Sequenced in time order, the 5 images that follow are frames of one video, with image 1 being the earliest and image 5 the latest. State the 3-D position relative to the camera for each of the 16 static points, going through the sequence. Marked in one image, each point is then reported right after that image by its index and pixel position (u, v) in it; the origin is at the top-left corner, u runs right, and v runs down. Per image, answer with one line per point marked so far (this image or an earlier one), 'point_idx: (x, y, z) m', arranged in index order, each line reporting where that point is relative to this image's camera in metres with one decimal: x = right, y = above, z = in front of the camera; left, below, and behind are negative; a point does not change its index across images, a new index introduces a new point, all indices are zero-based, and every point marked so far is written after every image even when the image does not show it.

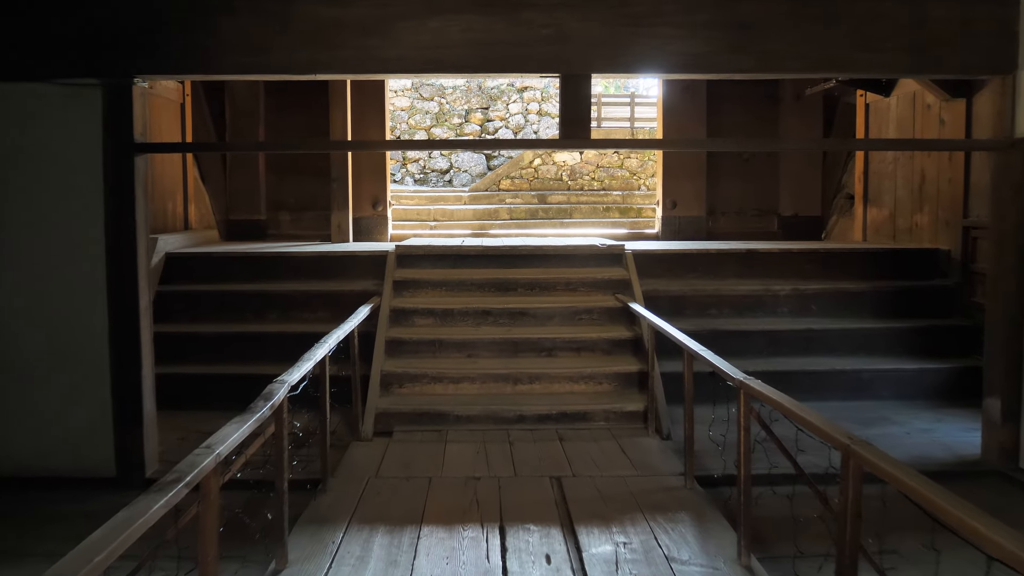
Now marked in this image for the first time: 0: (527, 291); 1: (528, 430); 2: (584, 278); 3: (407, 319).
0: (+0.1, 0.0, +4.7) m
1: (+0.1, -0.6, +3.9) m
2: (+0.3, 0.0, +4.7) m
3: (-0.5, -0.1, +4.5) m
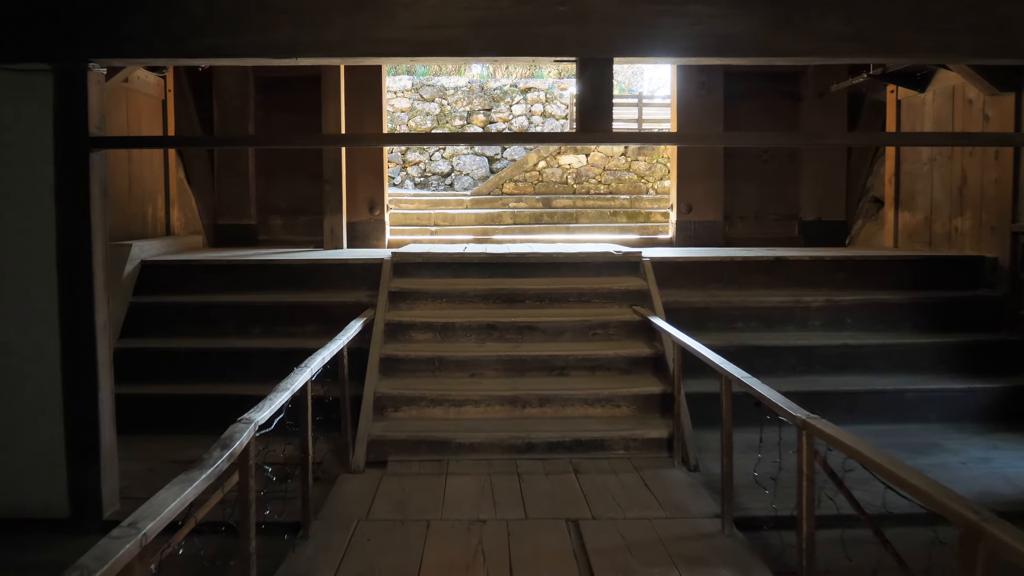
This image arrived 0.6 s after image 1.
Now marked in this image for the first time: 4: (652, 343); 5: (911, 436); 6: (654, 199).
0: (+0.1, -0.1, +4.3) m
1: (+0.1, -0.6, +3.5) m
2: (+0.4, 0.0, +4.3) m
3: (-0.4, -0.2, +4.1) m
4: (+0.6, -0.2, +4.0) m
5: (+1.6, -0.6, +4.0) m
6: (+1.6, +1.0, +10.8) m
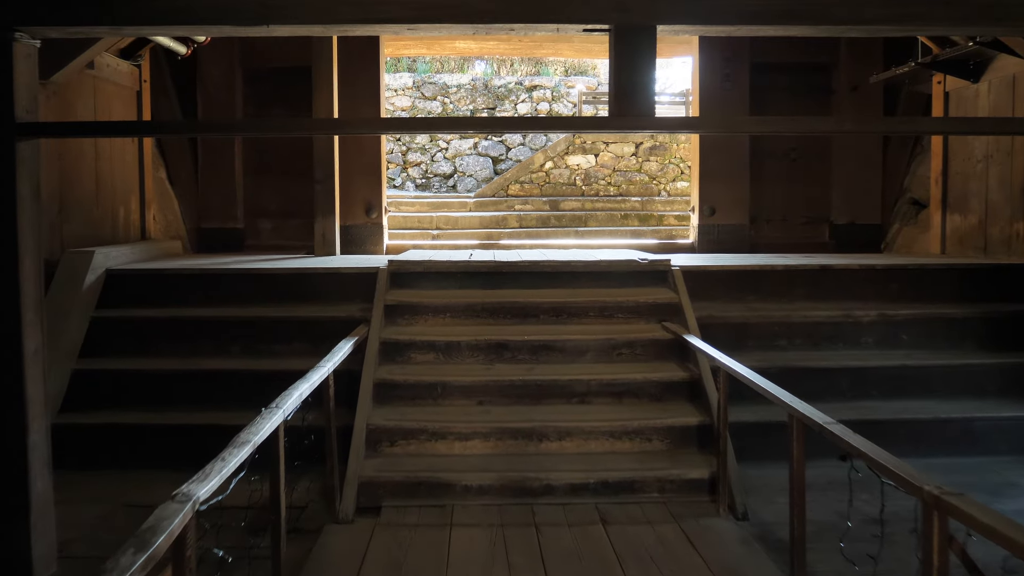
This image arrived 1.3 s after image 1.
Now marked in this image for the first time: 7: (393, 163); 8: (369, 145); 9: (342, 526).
0: (+0.1, -0.1, +3.8) m
1: (+0.1, -0.7, +3.0) m
2: (+0.4, -0.1, +3.8) m
3: (-0.4, -0.2, +3.6) m
4: (+0.6, -0.3, +3.5) m
5: (+1.6, -0.6, +3.4) m
6: (+1.6, +0.9, +10.3) m
7: (-1.5, +1.6, +12.6) m
8: (-0.9, +0.9, +6.0) m
9: (-0.5, -0.7, +2.8) m
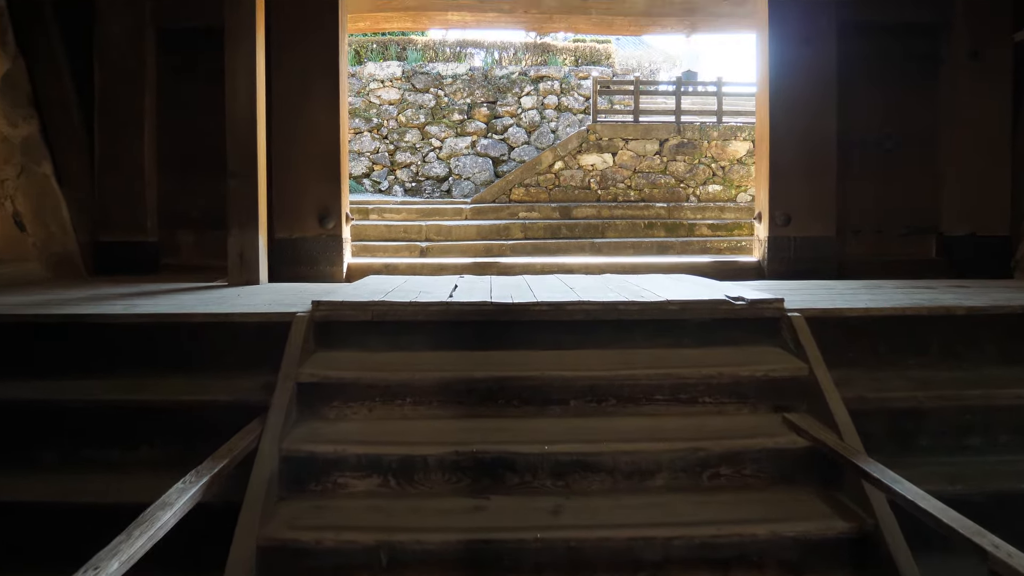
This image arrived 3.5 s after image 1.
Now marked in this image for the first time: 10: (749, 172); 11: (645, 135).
0: (+0.2, -0.3, +2.2) m
1: (+0.2, -0.8, +1.4) m
2: (+0.4, -0.2, +2.2) m
3: (-0.4, -0.4, +2.0) m
4: (+0.6, -0.4, +1.9) m
5: (+1.7, -0.8, +1.8) m
6: (+1.7, +0.7, +8.7) m
7: (-1.5, +1.4, +11.0) m
8: (-0.9, +0.7, +4.5) m
9: (-0.5, -0.8, +1.2) m
10: (+2.2, +1.1, +9.4) m
11: (+1.3, +1.5, +9.4) m
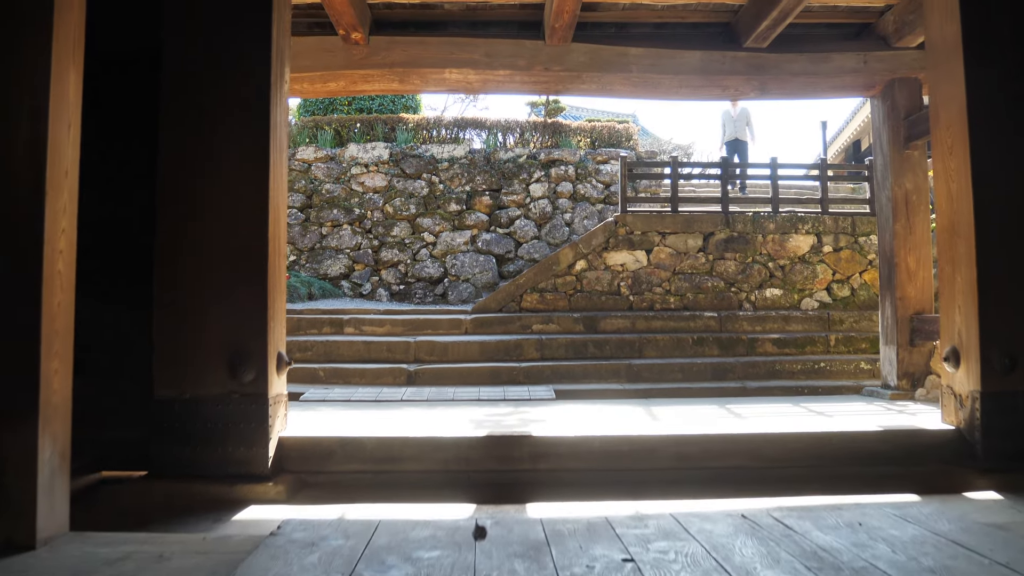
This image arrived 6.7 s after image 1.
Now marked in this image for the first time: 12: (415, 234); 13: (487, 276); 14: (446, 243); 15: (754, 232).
0: (+0.3, -0.6, +0.3) m
1: (+0.3, -1.0, -0.5) m
2: (+0.6, -0.5, +0.3) m
3: (-0.2, -0.7, +0.1) m
4: (+0.8, -0.7, 0.0) m
5: (+1.8, -1.0, -0.1) m
6: (+1.7, -0.2, +6.9) m
7: (-1.4, +0.2, +9.2) m
8: (-0.7, +0.2, +2.7) m
9: (-0.3, -1.0, -0.7) m
10: (+2.3, +0.1, +7.6) m
11: (+1.3, +0.5, +7.6) m
12: (-0.9, +0.5, +9.3) m
13: (-0.2, +0.1, +9.1) m
14: (-0.6, +0.4, +9.2) m
15: (+1.9, +0.4, +7.6) m
